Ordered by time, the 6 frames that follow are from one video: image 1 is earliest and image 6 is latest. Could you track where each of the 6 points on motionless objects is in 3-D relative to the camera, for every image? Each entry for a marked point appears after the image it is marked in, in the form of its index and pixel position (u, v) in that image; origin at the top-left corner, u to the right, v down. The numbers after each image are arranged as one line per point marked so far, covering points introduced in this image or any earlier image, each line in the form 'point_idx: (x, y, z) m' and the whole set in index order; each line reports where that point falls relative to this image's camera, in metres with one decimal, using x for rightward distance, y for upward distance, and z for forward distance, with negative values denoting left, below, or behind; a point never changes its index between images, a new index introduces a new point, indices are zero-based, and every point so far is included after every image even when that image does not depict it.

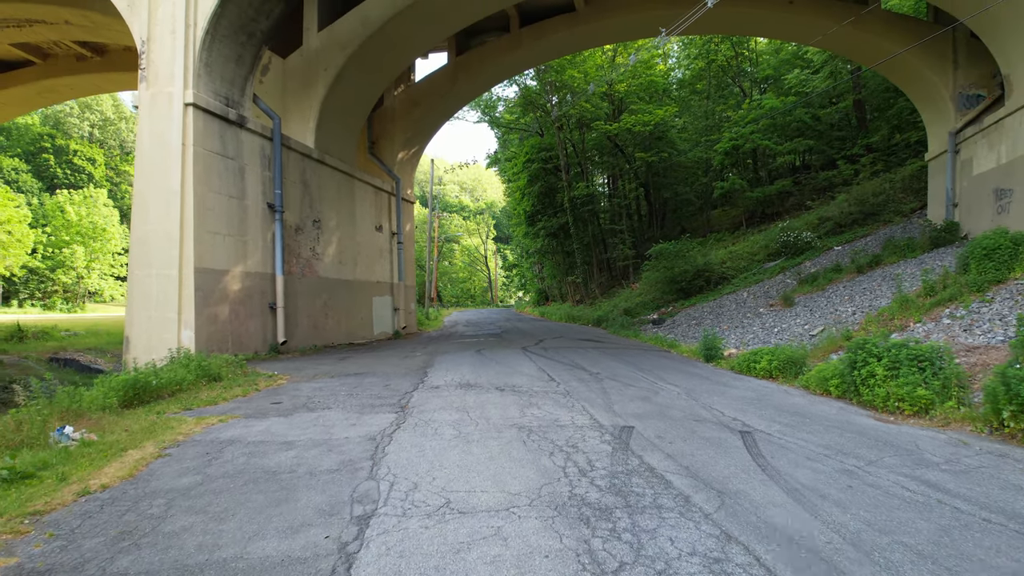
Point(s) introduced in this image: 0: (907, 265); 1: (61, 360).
0: (+6.7, +0.4, +12.5) m
1: (-10.0, -1.6, +16.0) m
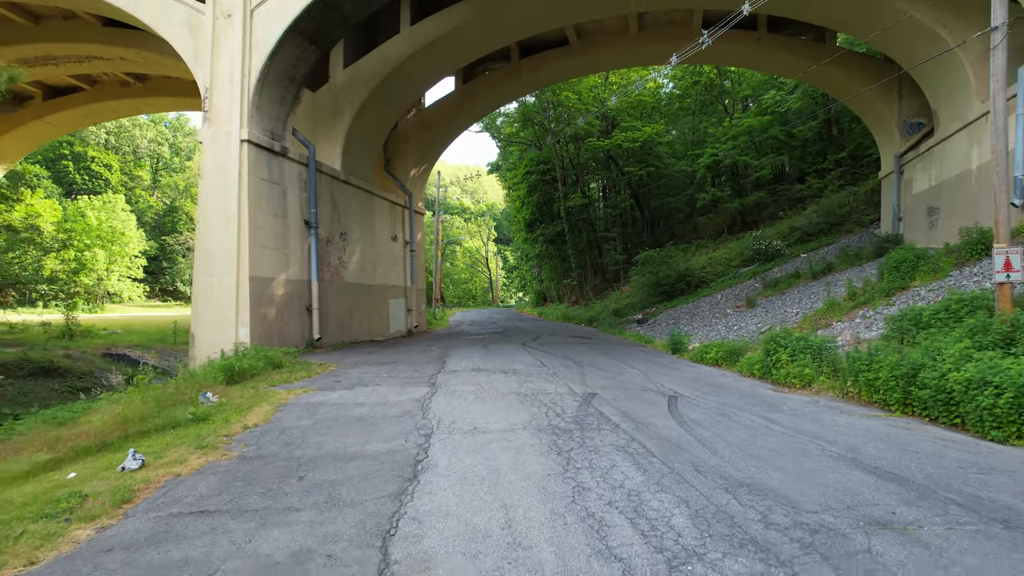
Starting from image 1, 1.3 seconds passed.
0: (+6.7, +0.3, +14.7) m
1: (-10.0, -1.7, +18.2) m
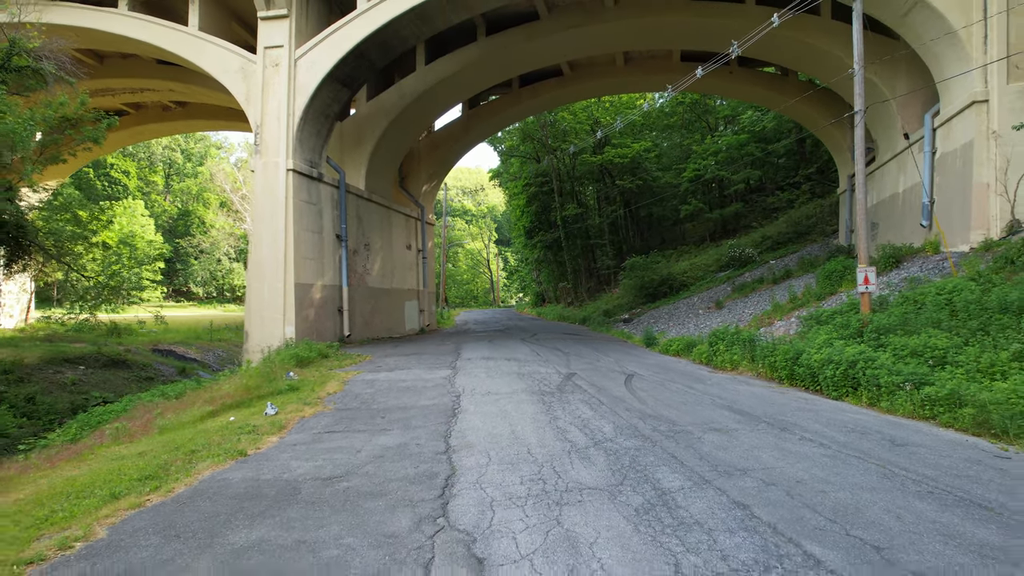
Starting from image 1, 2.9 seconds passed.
0: (+6.8, +0.2, +17.2) m
1: (-9.9, -1.8, +20.8) m
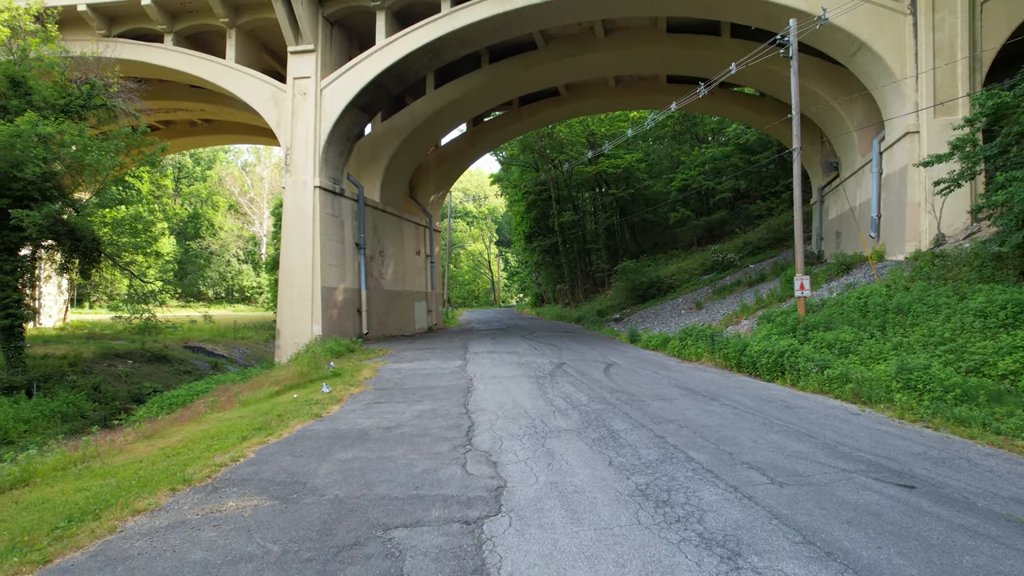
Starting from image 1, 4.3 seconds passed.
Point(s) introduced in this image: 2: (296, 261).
0: (+6.8, +0.1, +19.2) m
1: (-9.9, -1.9, +22.8) m
2: (-5.1, +0.6, +17.2) m
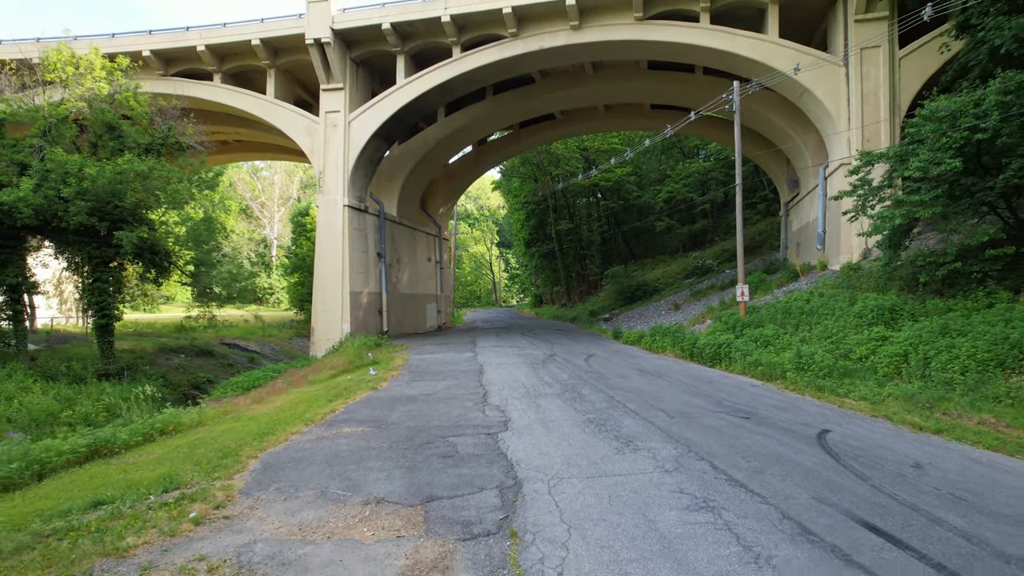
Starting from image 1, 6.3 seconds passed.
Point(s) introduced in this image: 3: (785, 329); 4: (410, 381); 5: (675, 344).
0: (+6.8, 0.0, +22.1) m
1: (-9.9, -2.0, +25.7) m
2: (-5.0, +0.5, +20.1) m
3: (+4.5, -0.7, +12.1) m
4: (-1.5, -1.4, +10.9) m
5: (+3.2, -1.1, +14.4) m
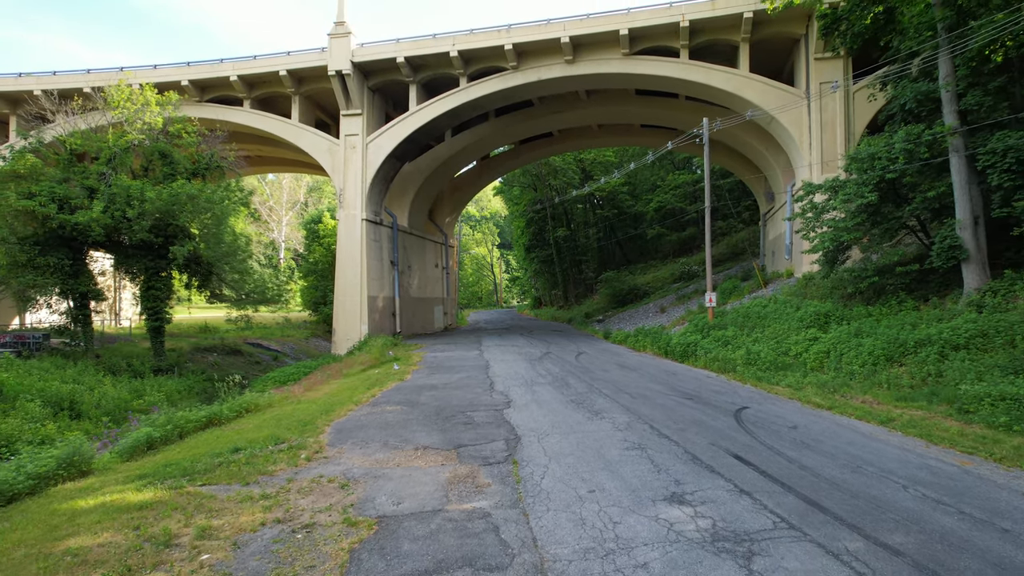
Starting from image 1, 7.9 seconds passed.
0: (+6.9, -0.1, +24.4) m
1: (-9.8, -2.1, +28.0) m
2: (-5.0, +0.4, +22.3) m
3: (+4.6, -0.8, +14.4) m
4: (-1.5, -1.6, +13.2) m
5: (+3.3, -1.3, +16.6) m
